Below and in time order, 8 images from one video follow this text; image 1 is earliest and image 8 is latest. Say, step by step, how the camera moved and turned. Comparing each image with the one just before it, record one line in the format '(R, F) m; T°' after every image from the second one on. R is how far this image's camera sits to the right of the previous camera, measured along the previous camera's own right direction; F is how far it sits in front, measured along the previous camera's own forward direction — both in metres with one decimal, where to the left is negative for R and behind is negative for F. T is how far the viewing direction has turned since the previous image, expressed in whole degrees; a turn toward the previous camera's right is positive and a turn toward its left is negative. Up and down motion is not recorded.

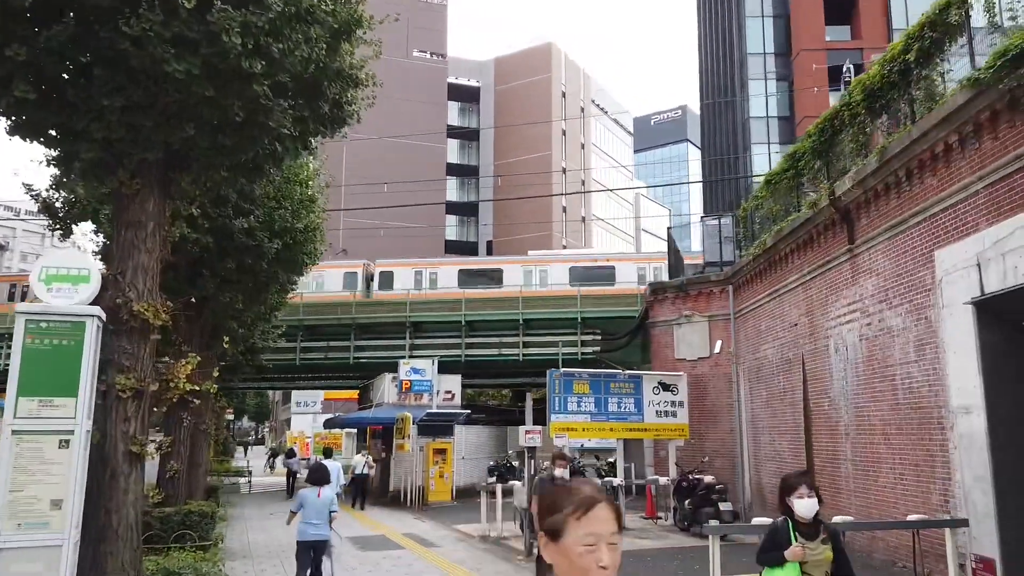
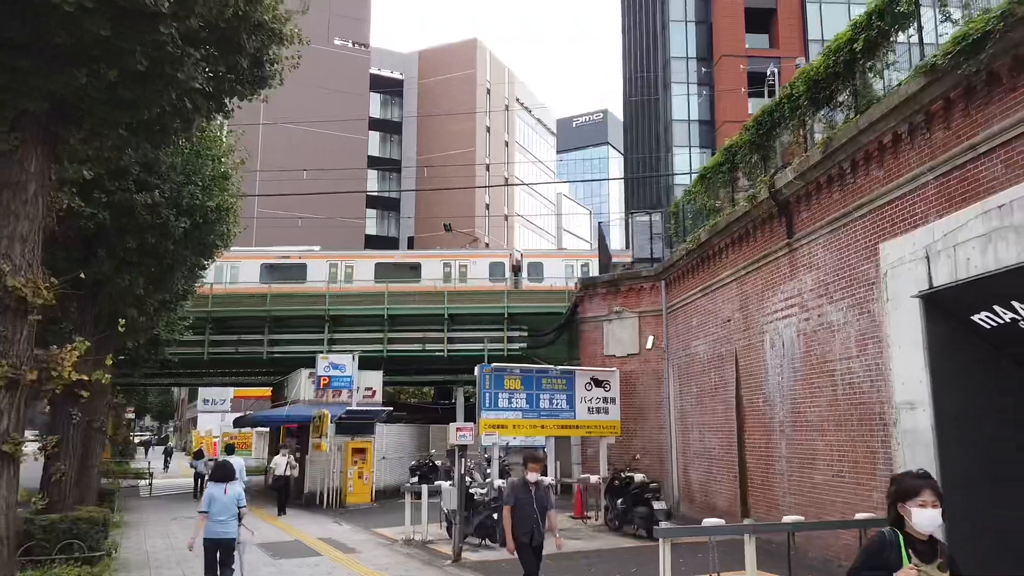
(-0.2, +0.7) m; +6°
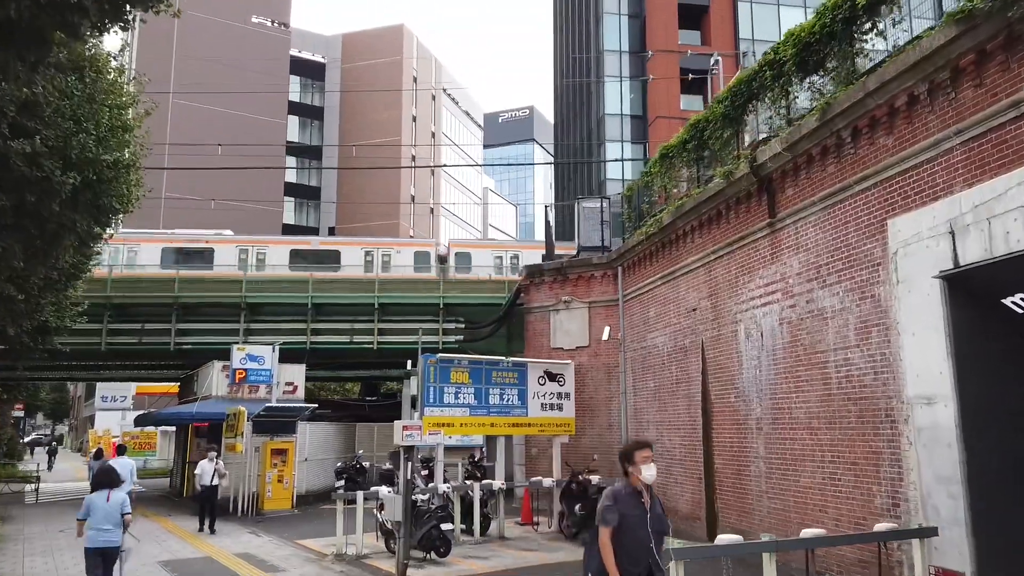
(-0.5, +1.4) m; +6°
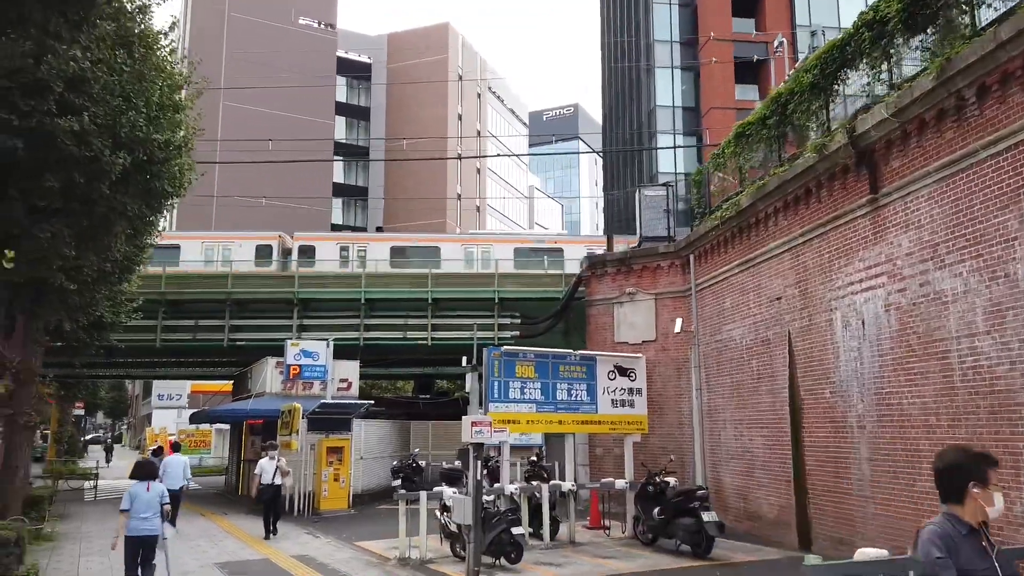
(-0.4, +0.7) m; -3°
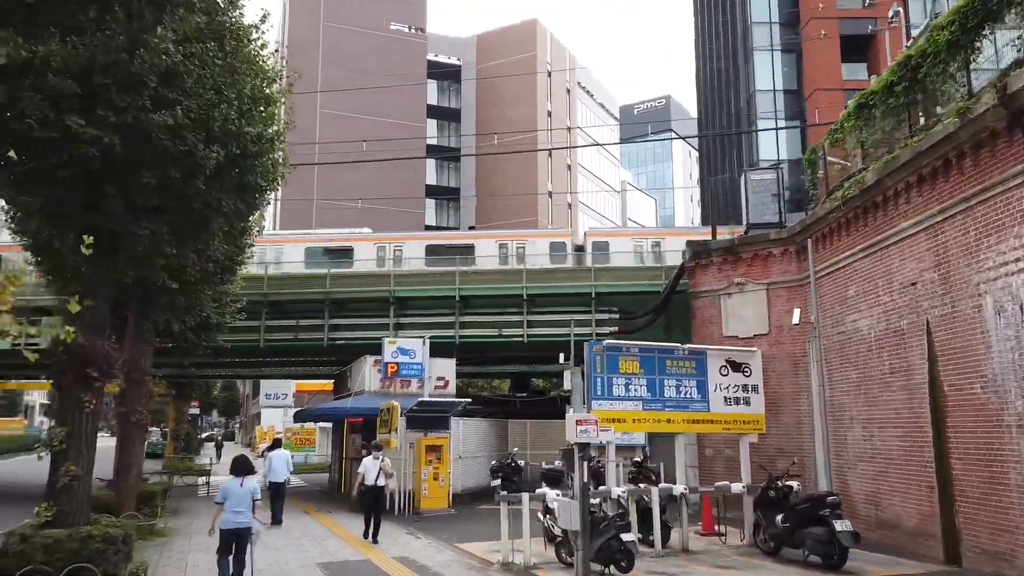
(-0.1, +0.6) m; -7°
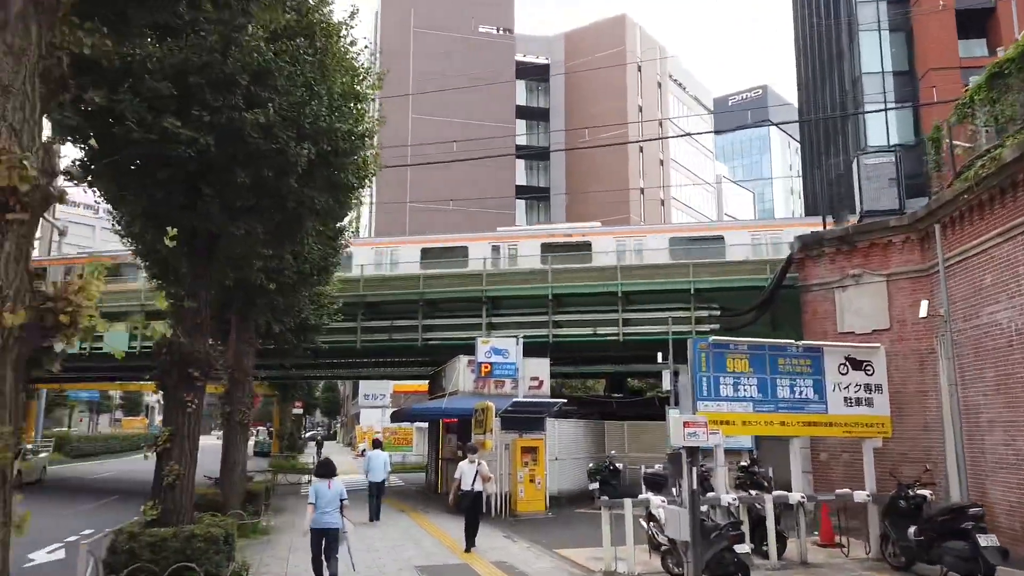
(-0.1, +0.4) m; -7°
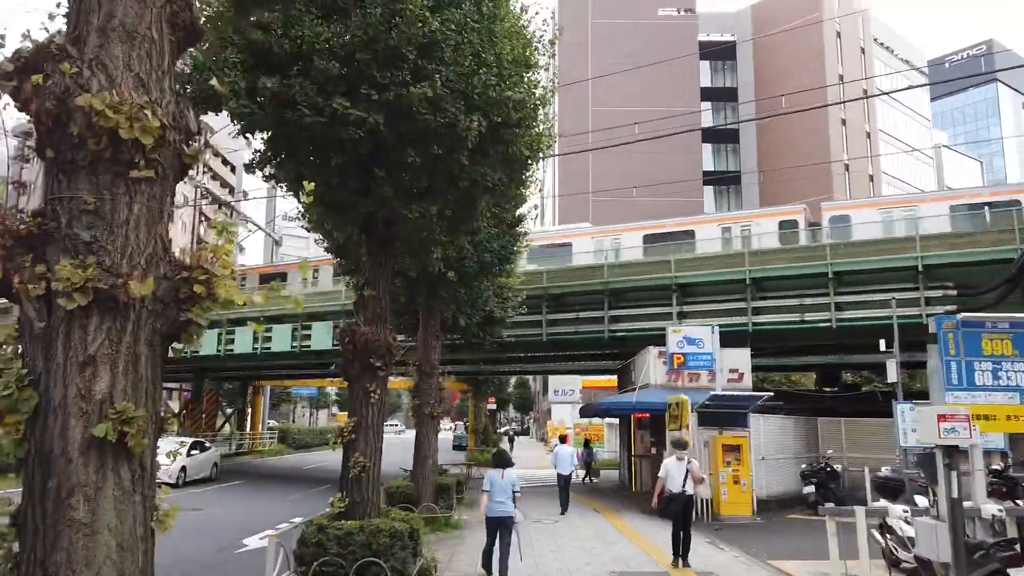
(-0.1, +0.8) m; -14°
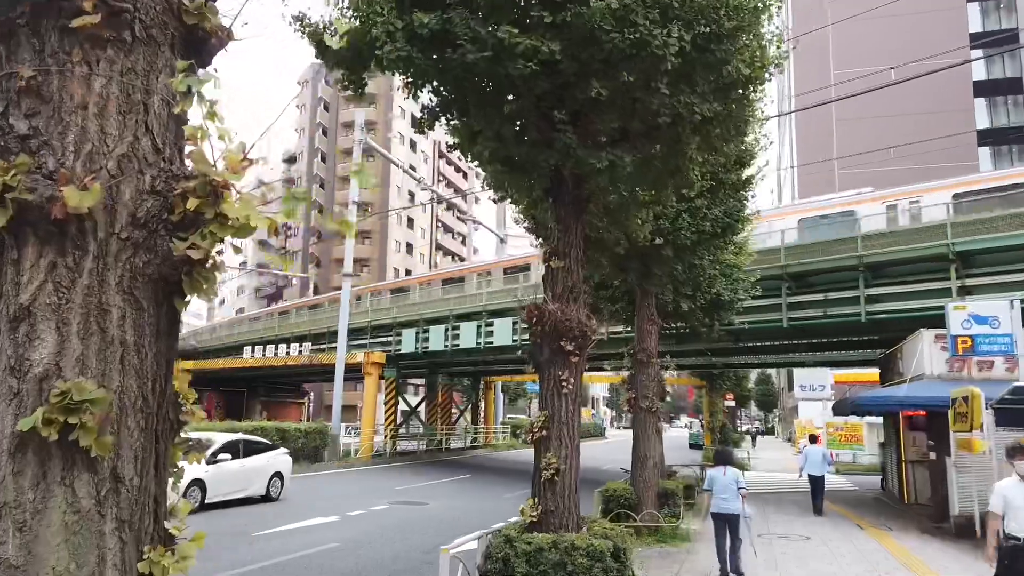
(+0.1, +1.5) m; -17°
